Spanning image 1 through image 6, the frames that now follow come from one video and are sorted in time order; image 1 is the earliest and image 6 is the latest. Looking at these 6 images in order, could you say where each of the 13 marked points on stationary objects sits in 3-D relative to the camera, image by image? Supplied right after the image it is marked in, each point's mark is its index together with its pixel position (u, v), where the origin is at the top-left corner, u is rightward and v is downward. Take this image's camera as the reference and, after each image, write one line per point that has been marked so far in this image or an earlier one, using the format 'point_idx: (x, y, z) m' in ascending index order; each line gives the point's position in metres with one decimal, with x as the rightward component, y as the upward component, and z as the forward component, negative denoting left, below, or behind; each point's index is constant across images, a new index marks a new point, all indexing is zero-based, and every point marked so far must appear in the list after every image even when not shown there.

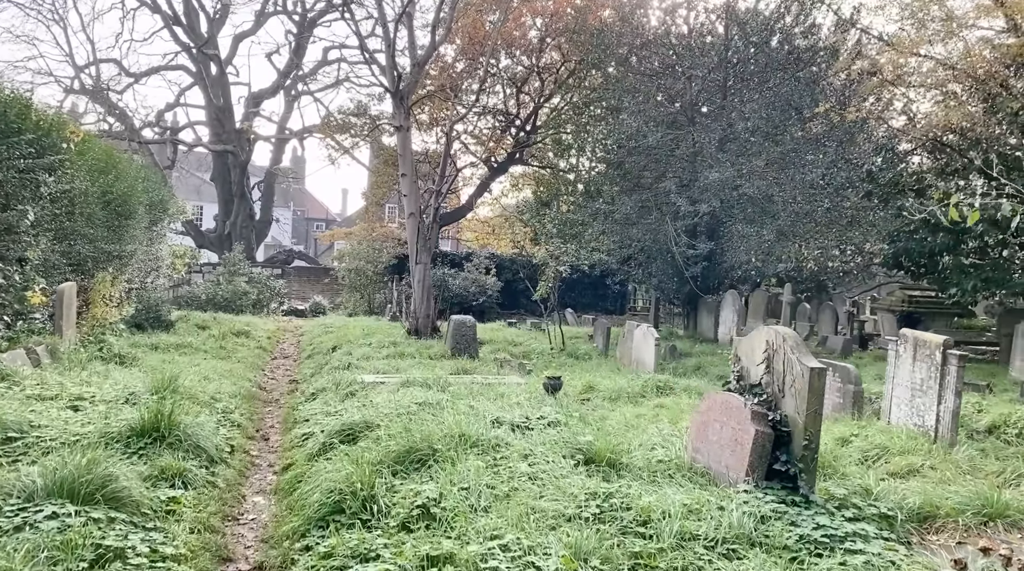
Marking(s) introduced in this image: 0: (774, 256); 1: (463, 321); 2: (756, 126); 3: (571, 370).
0: (+4.5, +0.5, +15.0) m
1: (-0.6, -0.5, +11.4) m
2: (+4.1, +2.7, +14.8) m
3: (+0.8, -1.0, +10.4) m
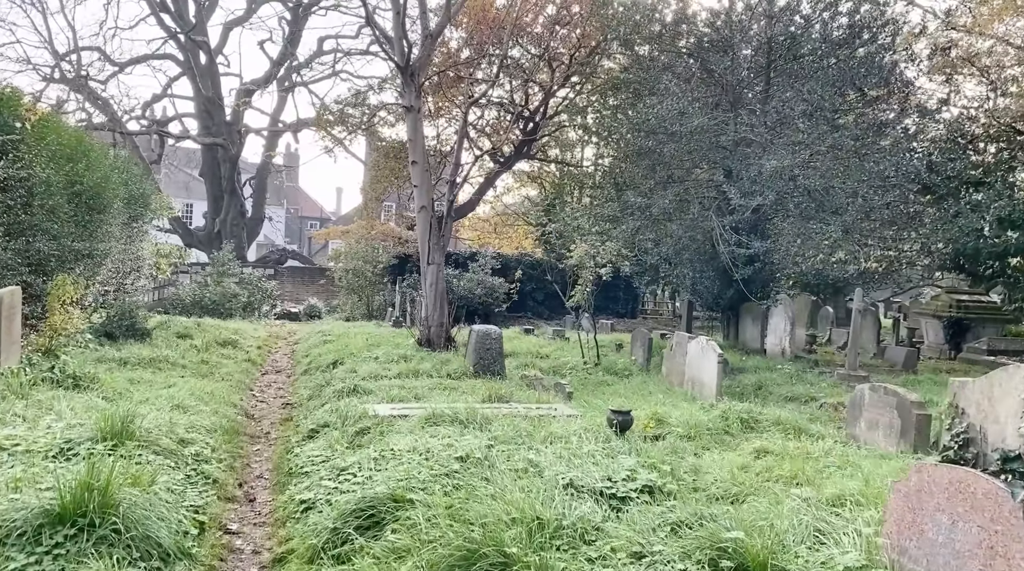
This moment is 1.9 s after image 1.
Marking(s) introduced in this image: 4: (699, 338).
0: (+4.8, +0.4, +13.3) m
1: (-0.2, -0.5, +9.7) m
2: (+4.4, +2.6, +13.1) m
3: (+1.1, -1.1, +8.7) m
4: (+2.0, -0.6, +9.6) m
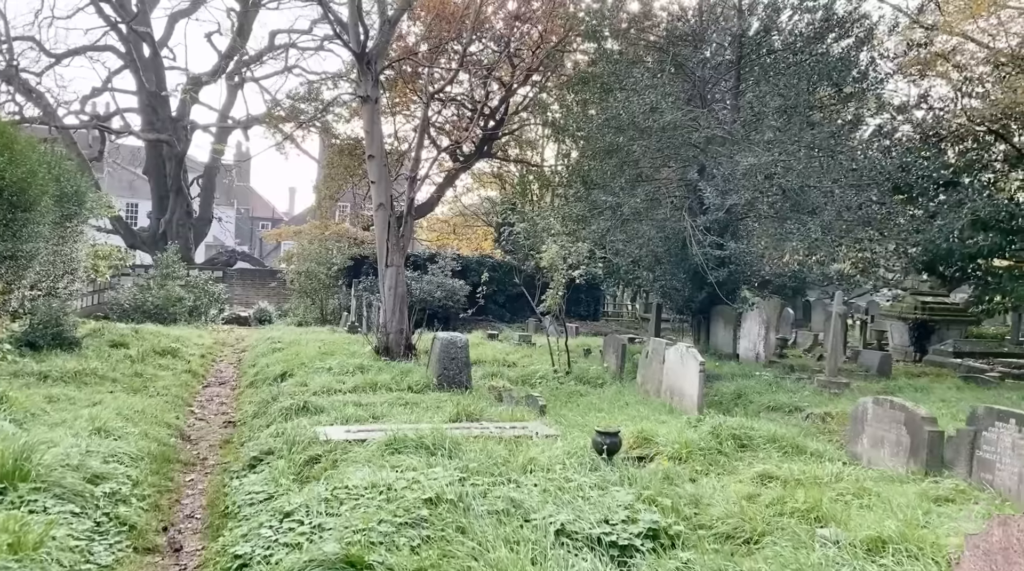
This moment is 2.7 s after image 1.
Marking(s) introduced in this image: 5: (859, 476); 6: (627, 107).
0: (+4.3, +0.4, +12.8) m
1: (-0.6, -0.5, +8.9) m
2: (+3.9, +2.6, +12.6) m
3: (+0.8, -1.1, +8.0) m
4: (+1.7, -0.6, +9.0) m
5: (+2.2, -1.2, +5.5) m
6: (+1.7, +2.6, +13.0) m
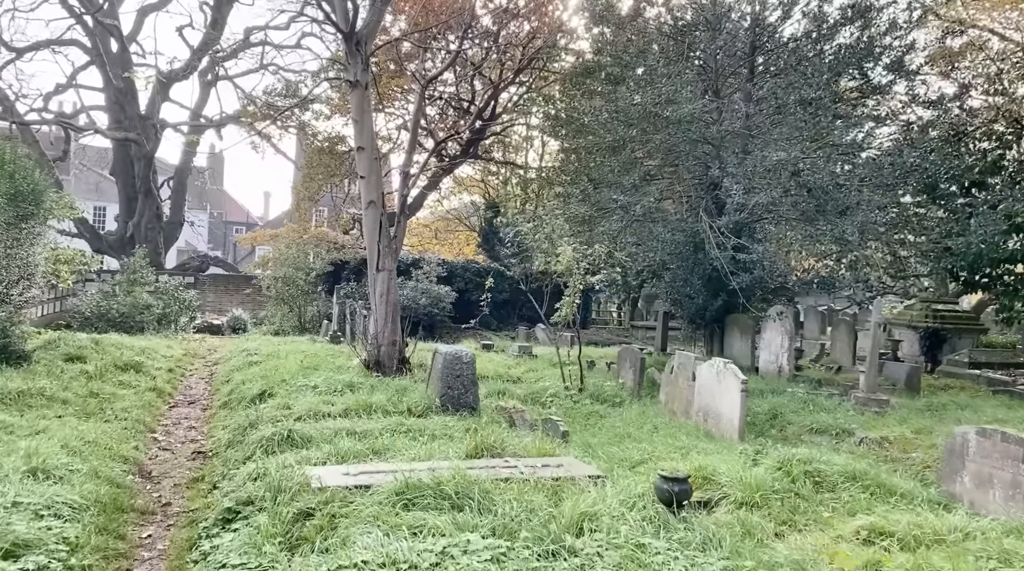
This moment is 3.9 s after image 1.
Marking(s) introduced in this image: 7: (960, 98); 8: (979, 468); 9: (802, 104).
0: (+4.3, +0.3, +11.8) m
1: (-0.5, -0.6, +7.8) m
2: (+3.9, +2.5, +11.6) m
3: (+1.0, -1.2, +6.9) m
4: (+1.8, -0.7, +7.9) m
5: (+2.4, -1.2, +4.5) m
6: (+1.7, +2.5, +12.0) m
7: (+6.5, +2.7, +13.0) m
8: (+2.8, -1.1, +5.5) m
9: (+3.8, +2.4, +11.7) m
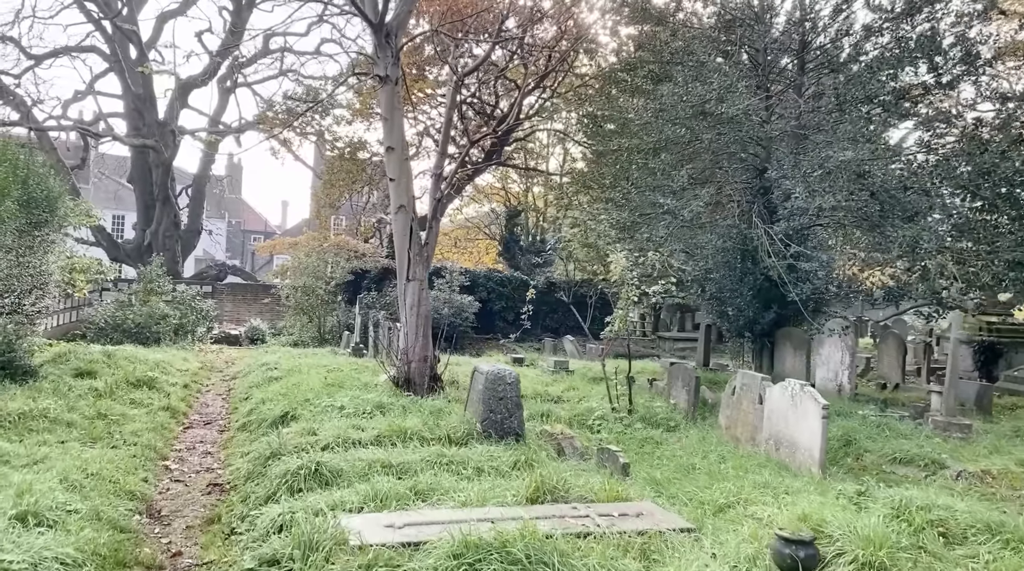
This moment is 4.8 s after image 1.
0: (+4.7, +0.2, +10.9) m
1: (-0.1, -0.7, +7.0) m
2: (+4.4, +2.3, +10.8) m
3: (+1.3, -1.3, +6.1) m
4: (+2.2, -0.8, +7.1) m
5: (+2.7, -1.3, +3.6) m
6: (+2.2, +2.4, +11.2) m
7: (+7.0, +2.6, +12.1) m
8: (+3.2, -1.2, +4.6) m
9: (+4.3, +2.2, +10.8) m
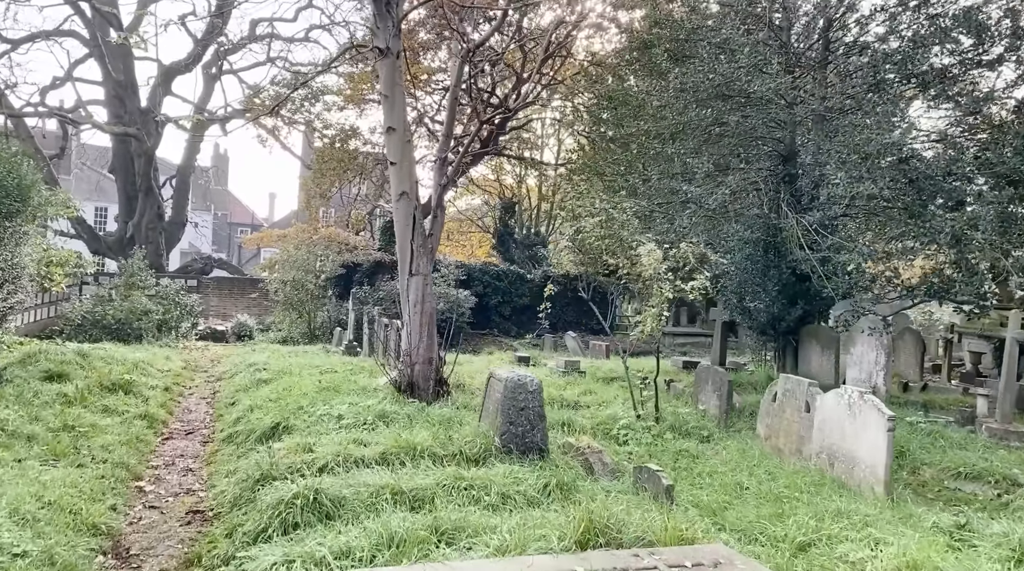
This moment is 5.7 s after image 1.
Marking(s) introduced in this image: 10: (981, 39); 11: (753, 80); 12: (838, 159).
0: (+4.8, +0.2, +10.2) m
1: (+0.1, -0.7, +6.2) m
2: (+4.5, +2.4, +10.0) m
3: (+1.5, -1.2, +5.3) m
4: (+2.3, -0.7, +6.3) m
5: (+2.9, -1.3, +2.9) m
6: (+2.3, +2.4, +10.4) m
7: (+7.1, +2.6, +11.3) m
8: (+3.4, -1.2, +3.8) m
9: (+4.4, +2.3, +10.1) m
10: (+5.3, +2.8, +10.0) m
11: (+2.6, +2.3, +10.1) m
12: (+3.5, +1.4, +9.6) m
